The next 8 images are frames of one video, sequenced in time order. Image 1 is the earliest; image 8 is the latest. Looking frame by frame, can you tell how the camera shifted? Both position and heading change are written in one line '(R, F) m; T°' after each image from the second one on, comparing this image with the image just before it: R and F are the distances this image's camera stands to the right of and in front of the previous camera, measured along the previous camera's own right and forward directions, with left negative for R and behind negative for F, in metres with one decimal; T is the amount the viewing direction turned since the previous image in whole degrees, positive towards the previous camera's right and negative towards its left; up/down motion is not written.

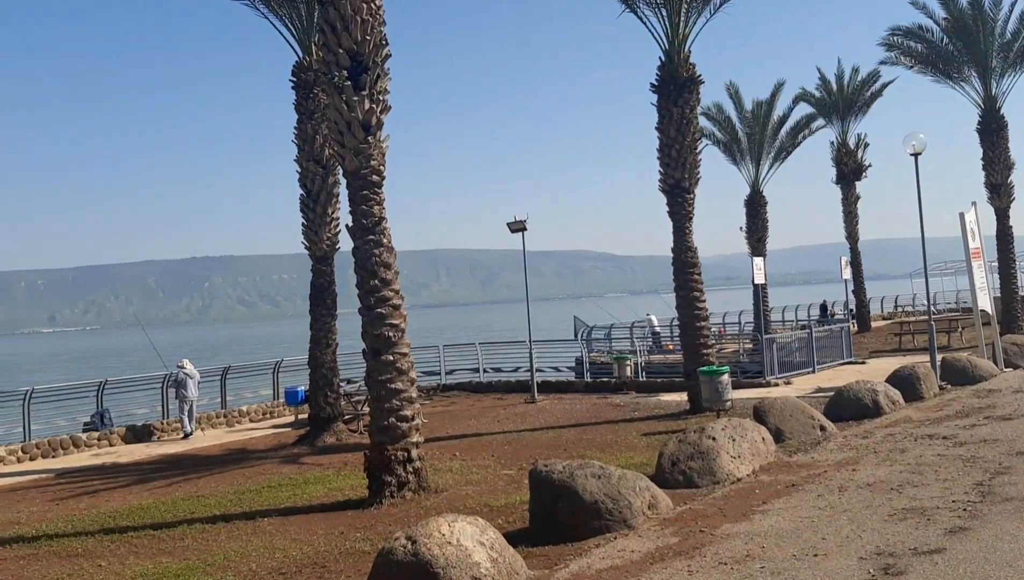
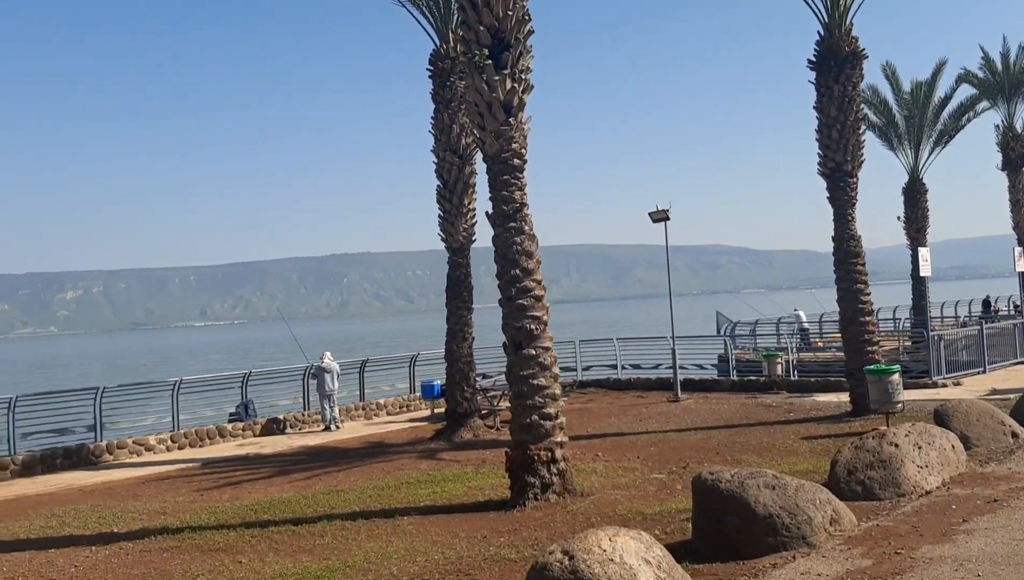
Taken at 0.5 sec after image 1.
(-0.2, +0.8) m; -8°
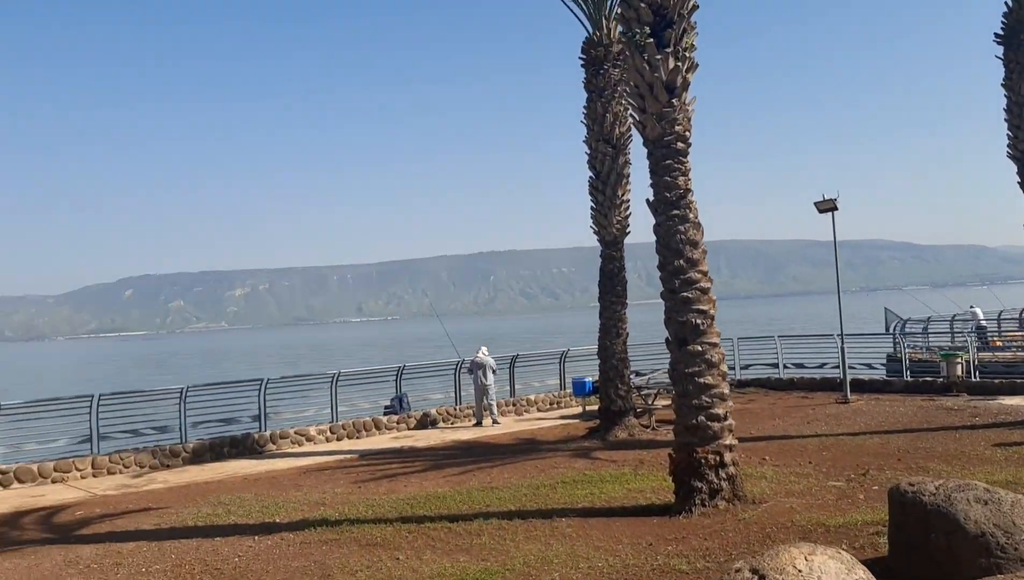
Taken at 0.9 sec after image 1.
(-0.2, +0.5) m; -9°
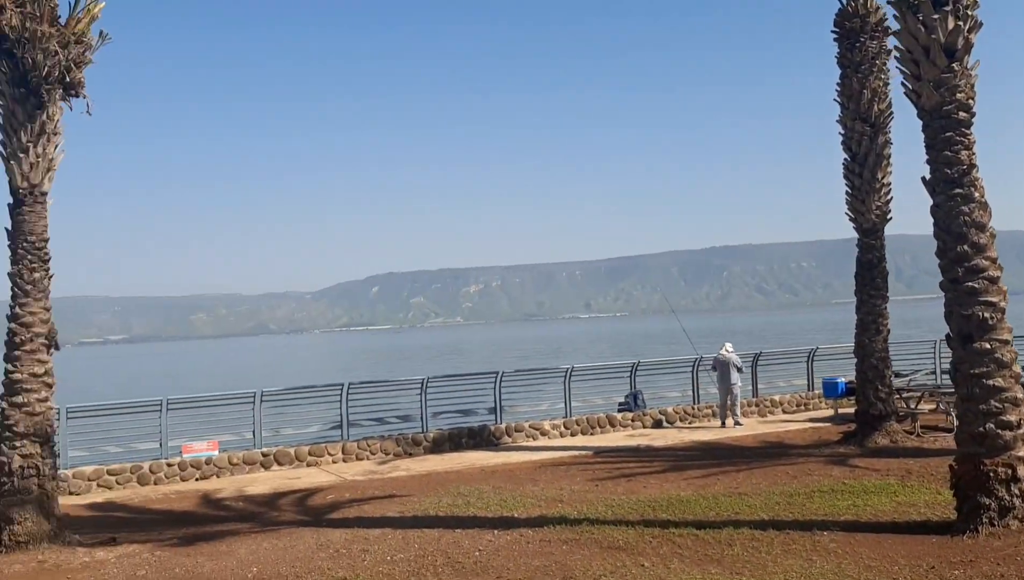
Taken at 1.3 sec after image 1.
(-0.2, +0.5) m; -14°
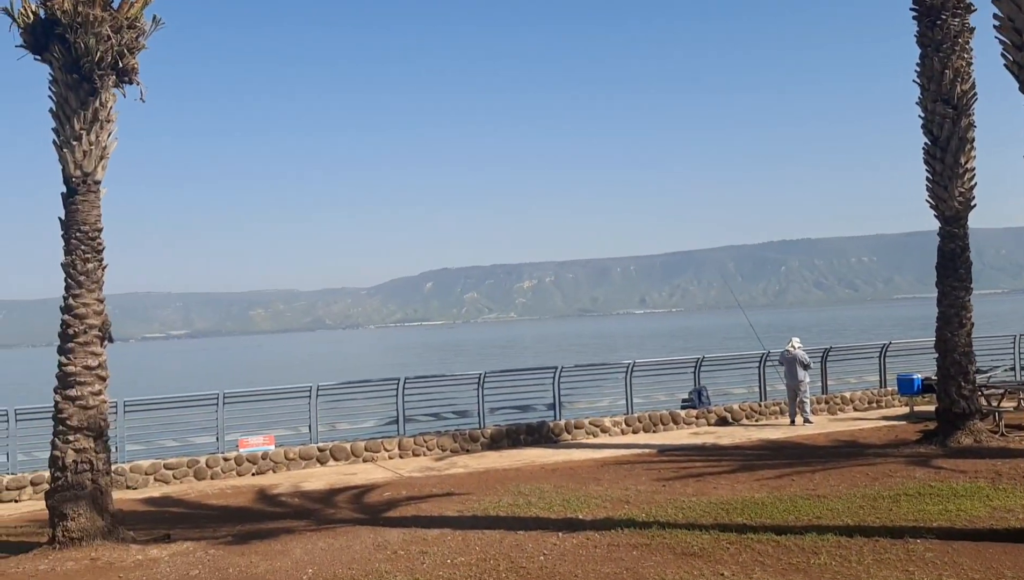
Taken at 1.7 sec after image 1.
(-0.1, +0.5) m; -3°
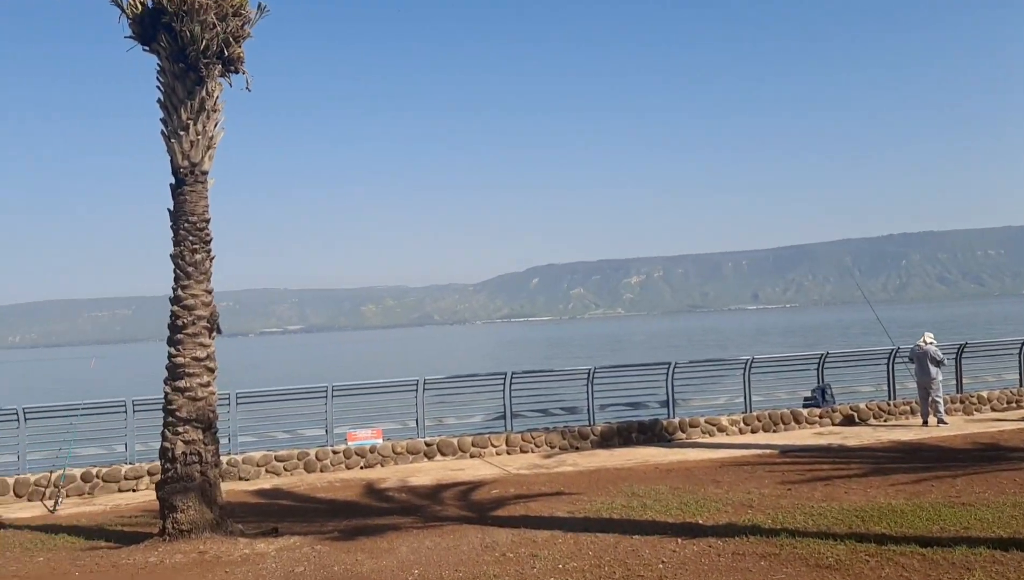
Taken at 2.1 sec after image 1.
(-0.1, +0.5) m; -7°
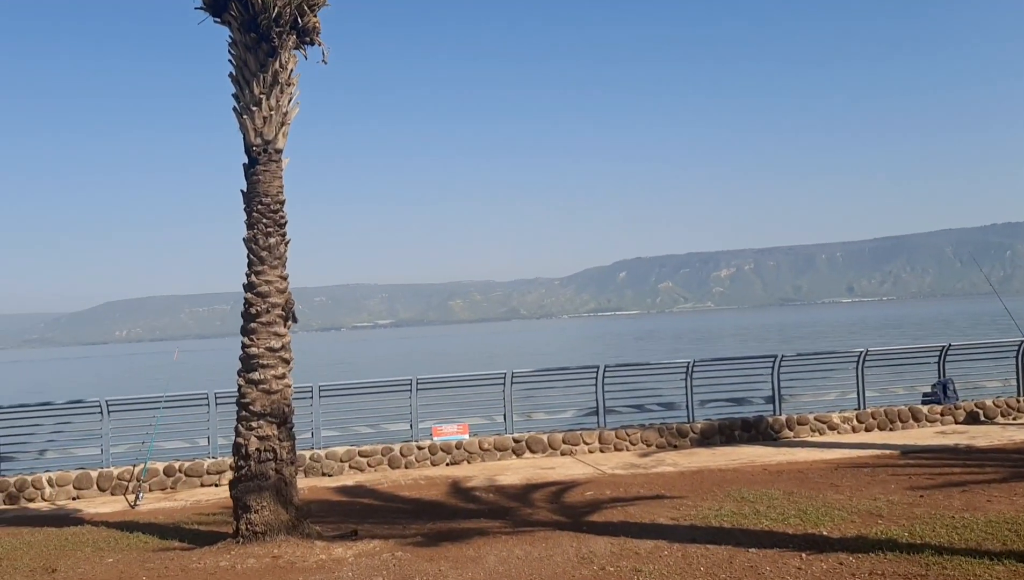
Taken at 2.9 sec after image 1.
(-0.1, +0.9) m; -5°
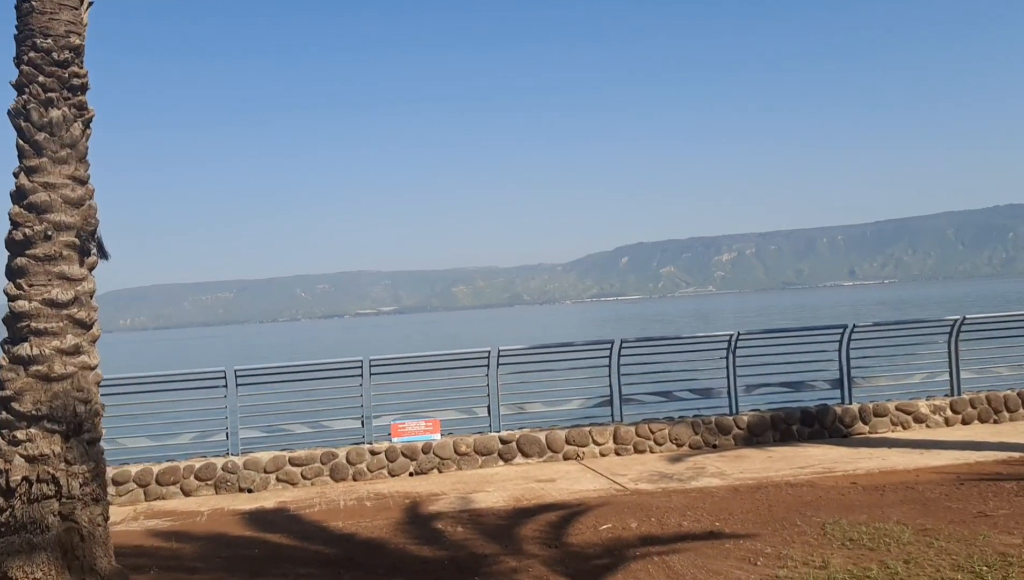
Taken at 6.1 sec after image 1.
(+0.2, +3.8) m; 0°
